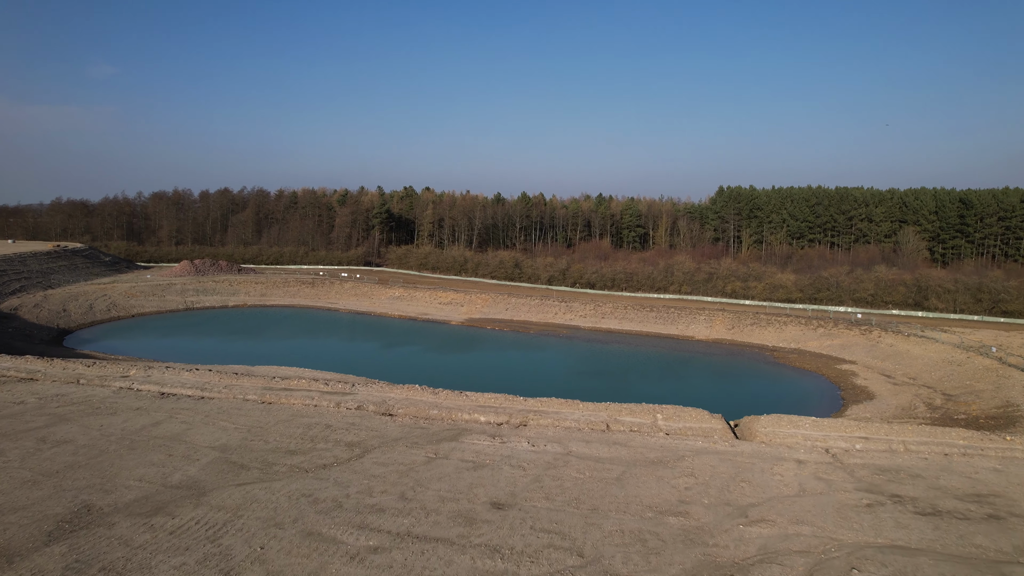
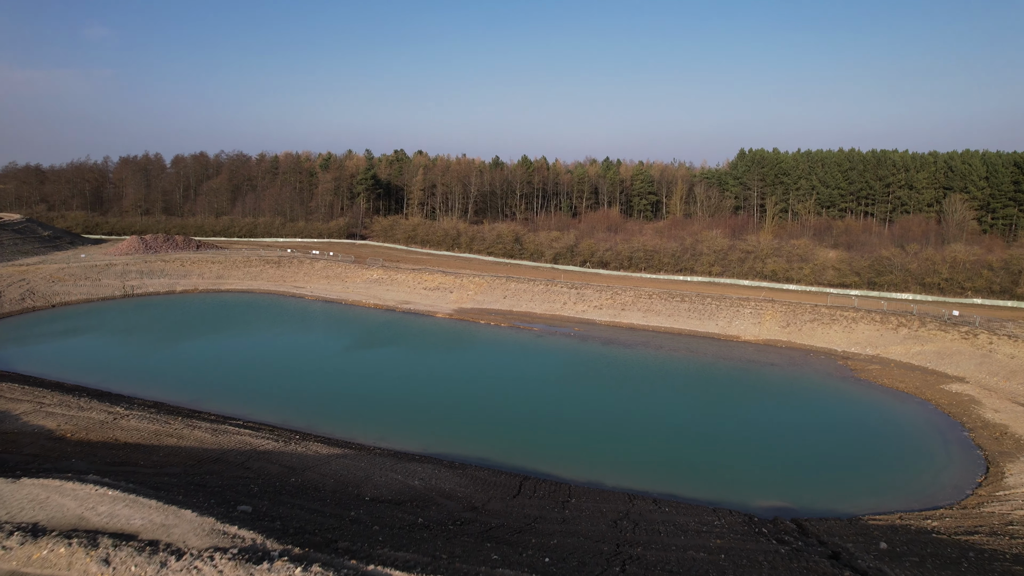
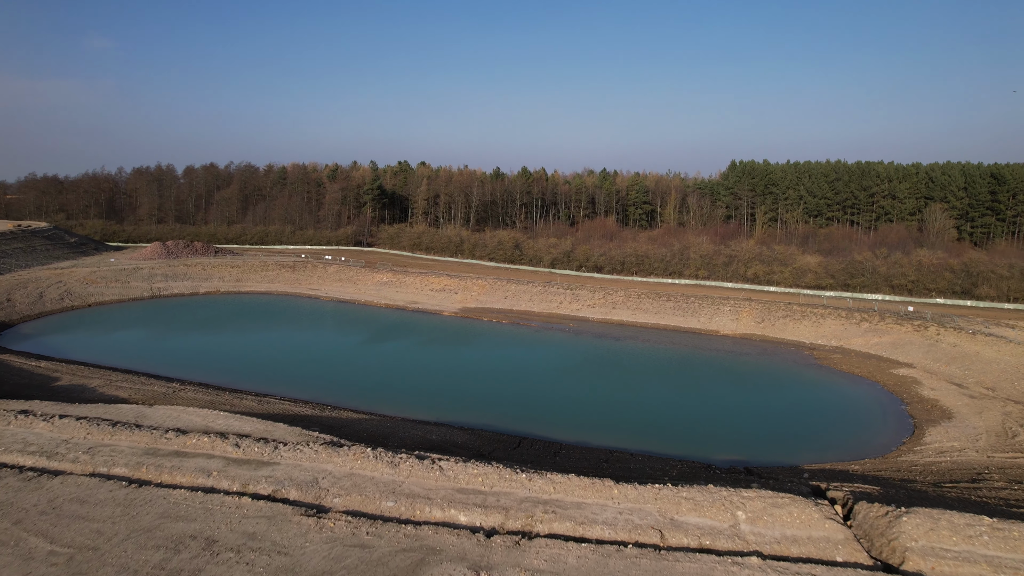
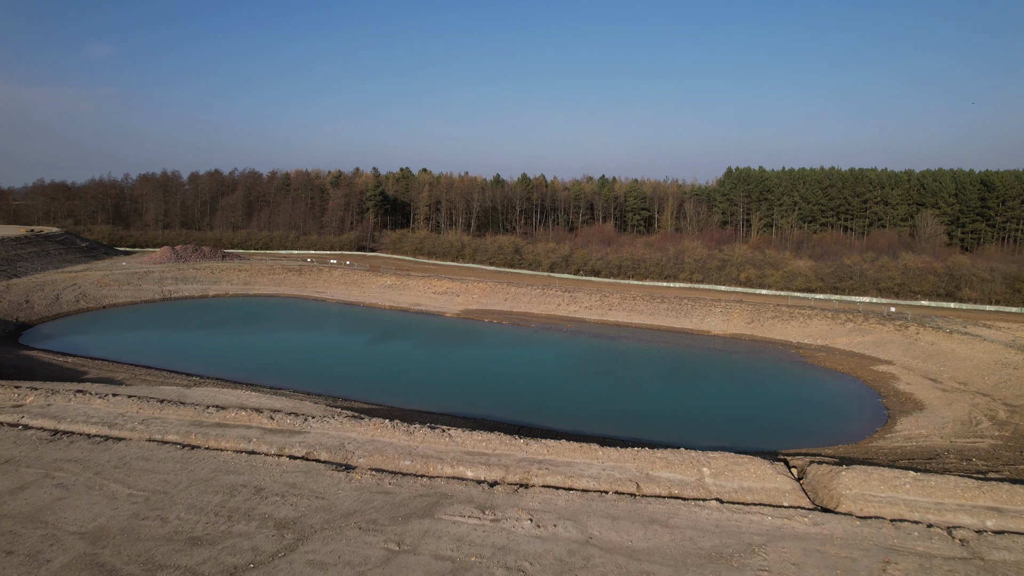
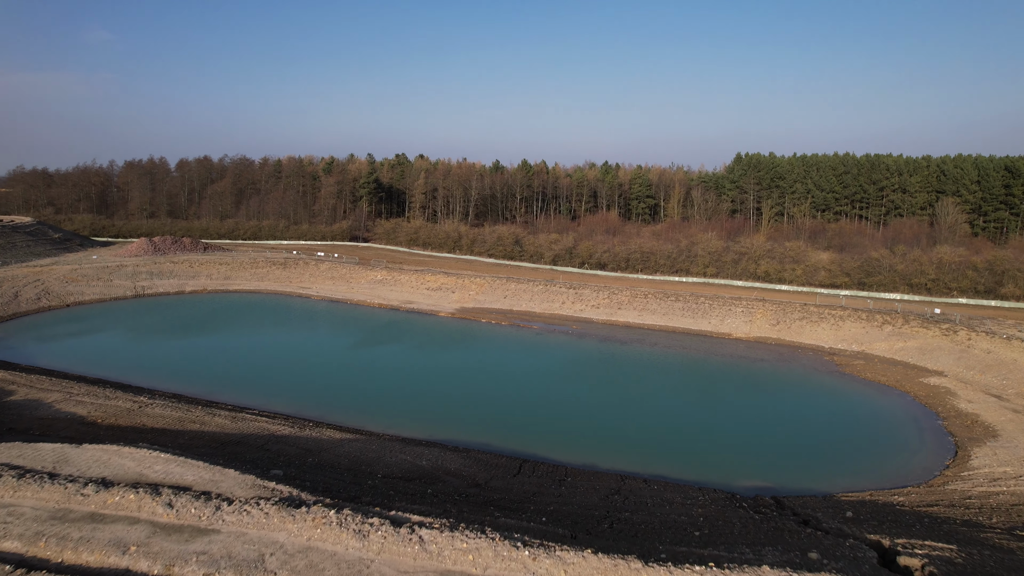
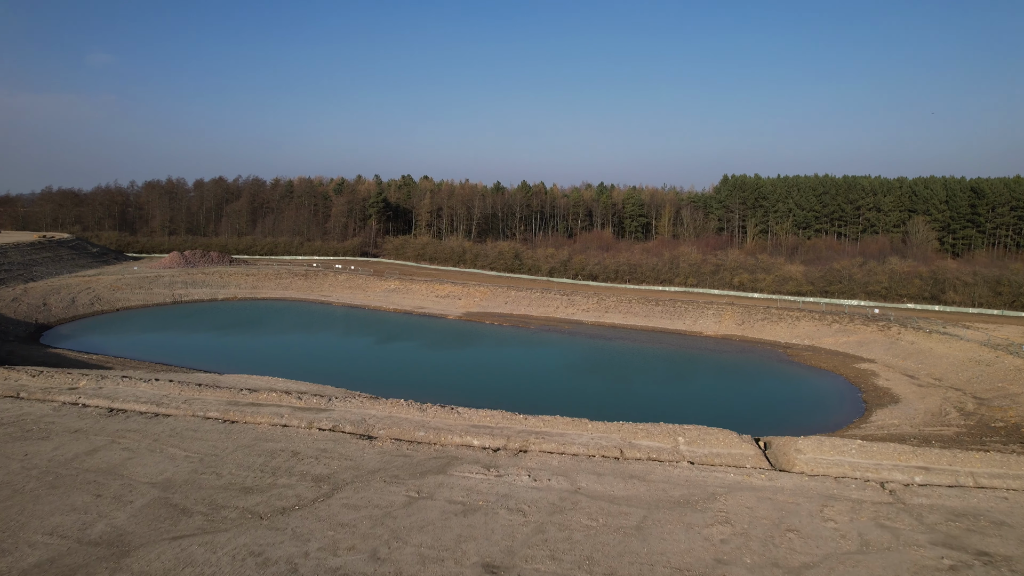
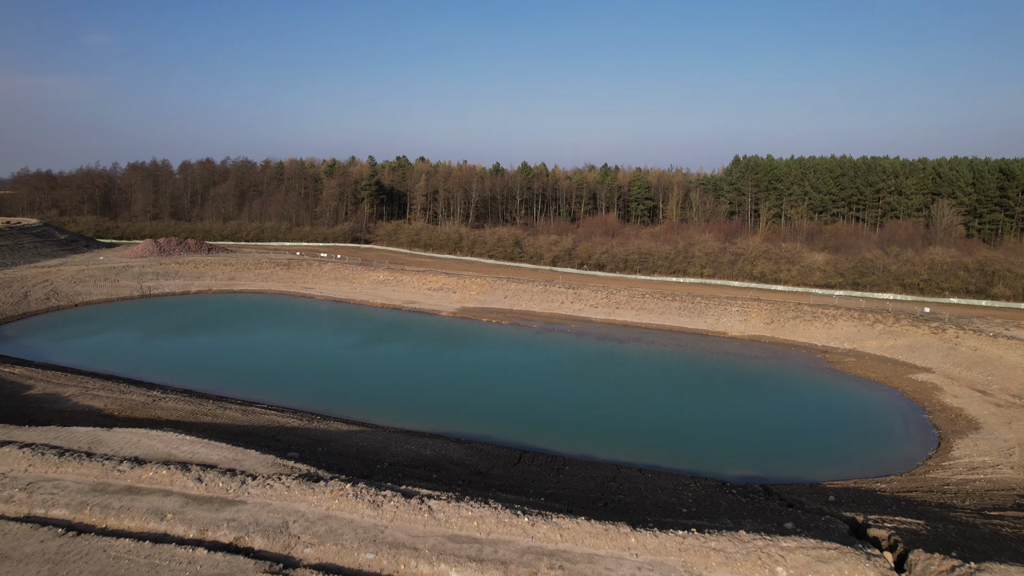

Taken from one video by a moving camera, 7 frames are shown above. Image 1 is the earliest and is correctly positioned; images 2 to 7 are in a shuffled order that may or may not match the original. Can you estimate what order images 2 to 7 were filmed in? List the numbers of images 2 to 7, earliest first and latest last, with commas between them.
6, 4, 3, 7, 5, 2
